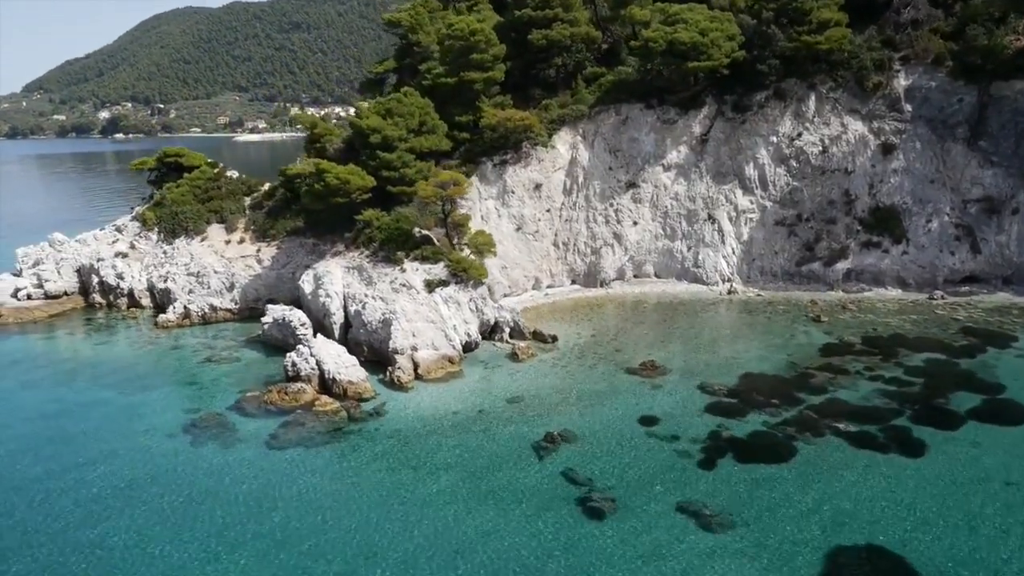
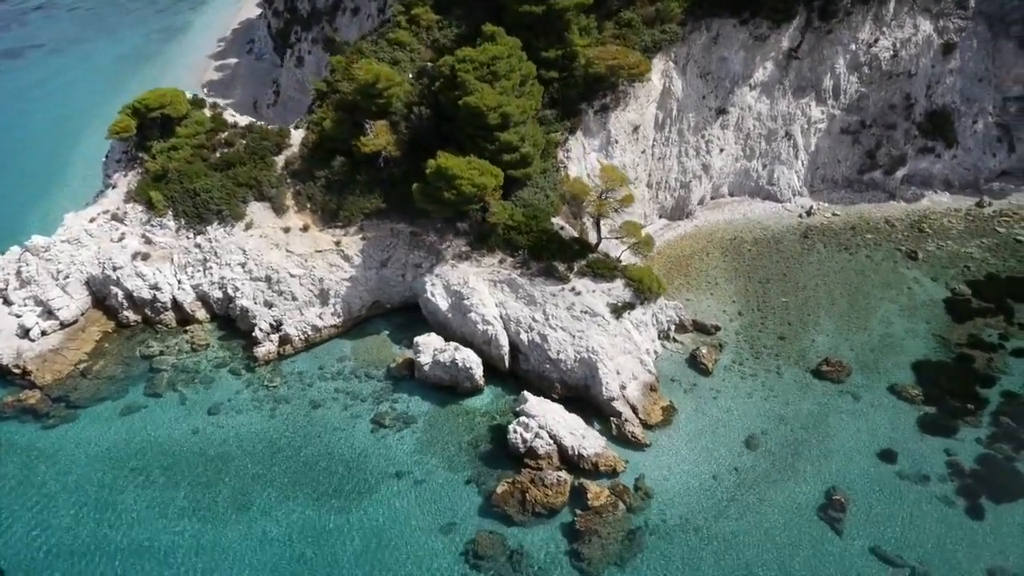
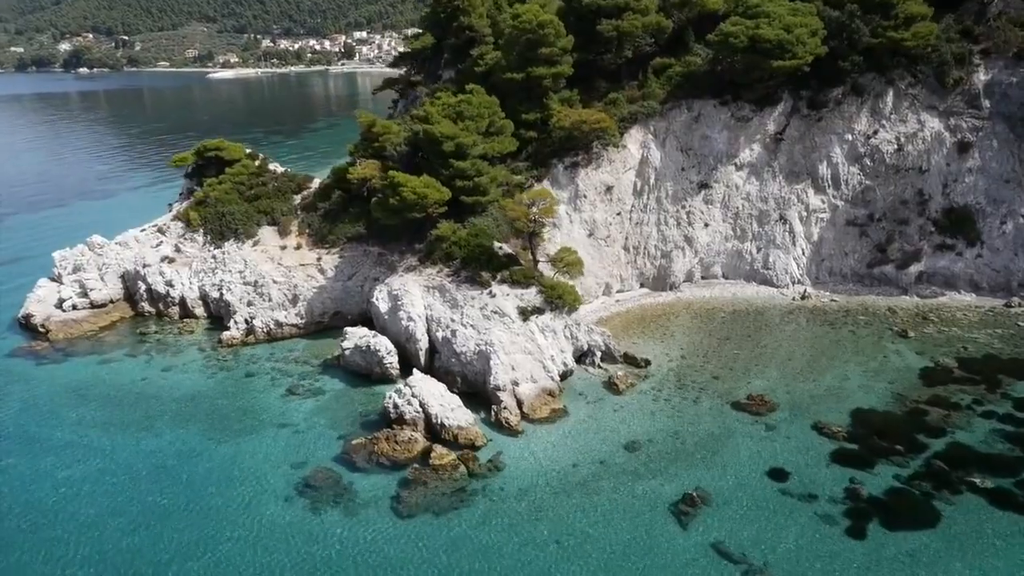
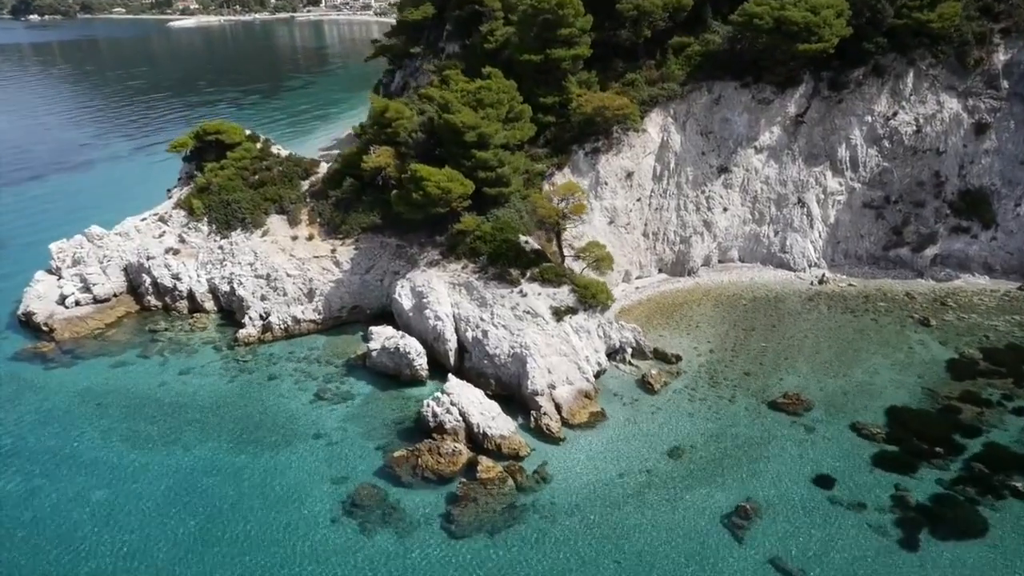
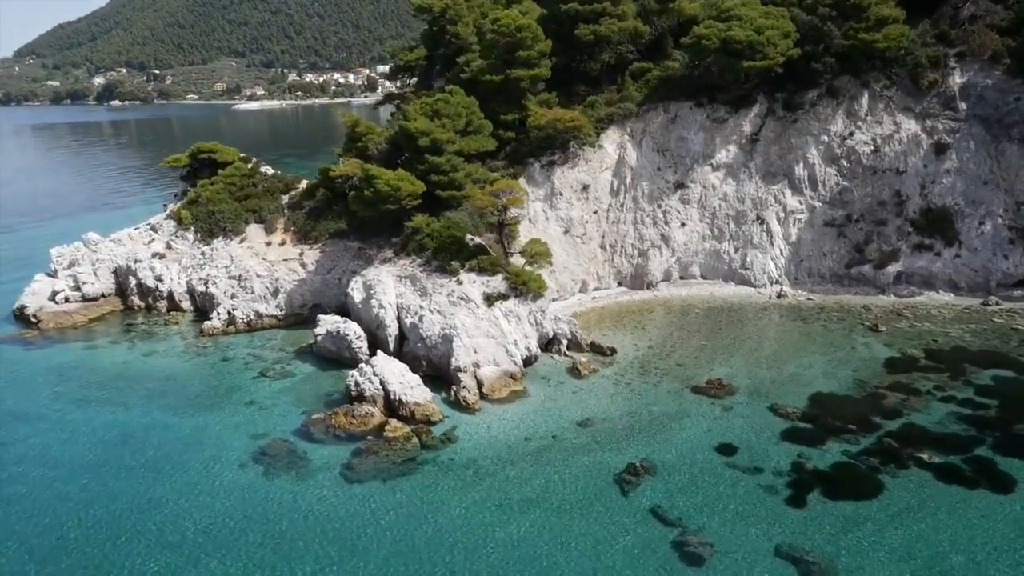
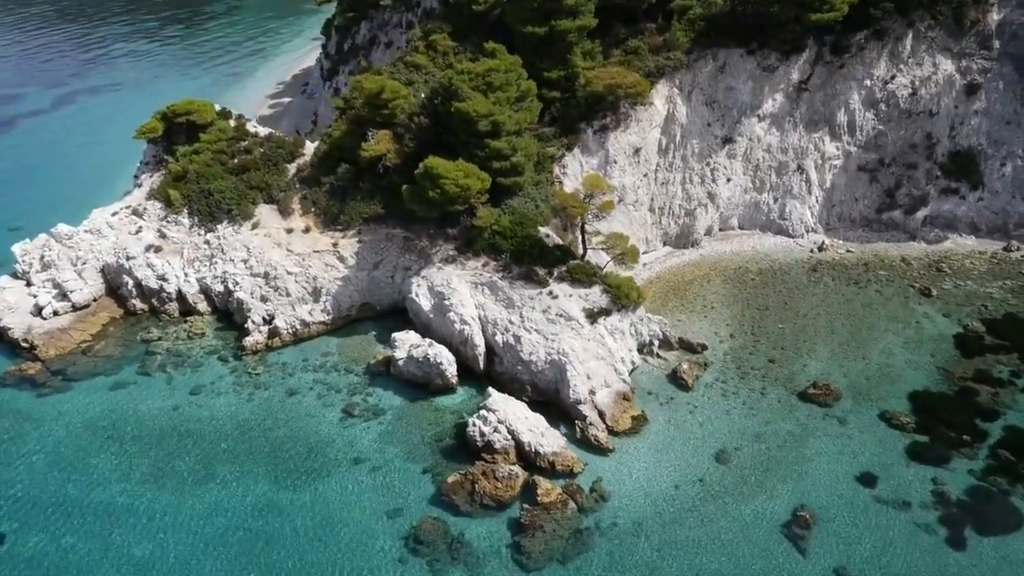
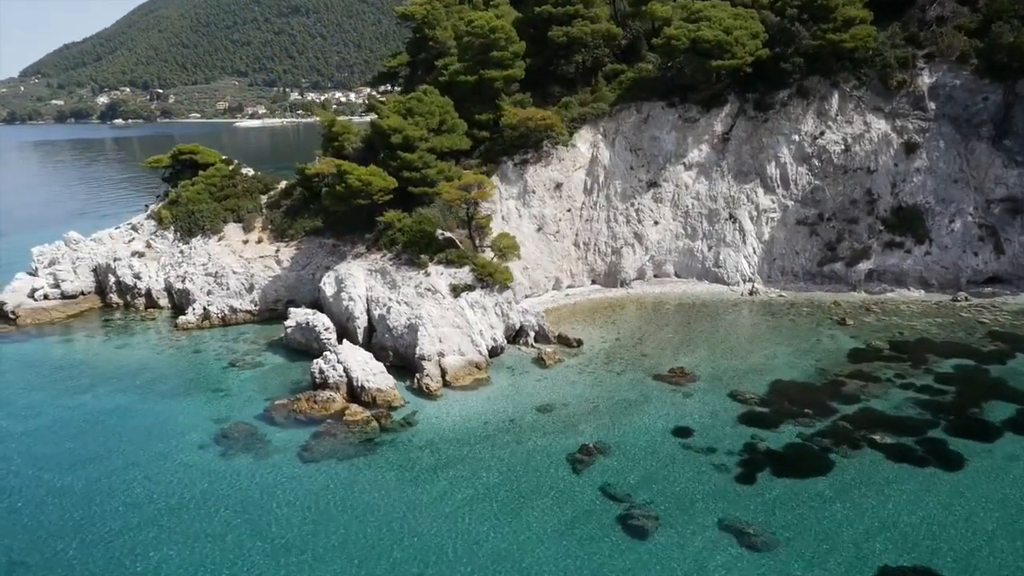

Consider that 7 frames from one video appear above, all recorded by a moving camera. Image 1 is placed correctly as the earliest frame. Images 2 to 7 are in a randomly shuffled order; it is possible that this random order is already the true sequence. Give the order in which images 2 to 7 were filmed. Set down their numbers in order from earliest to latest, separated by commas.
7, 5, 3, 4, 6, 2
